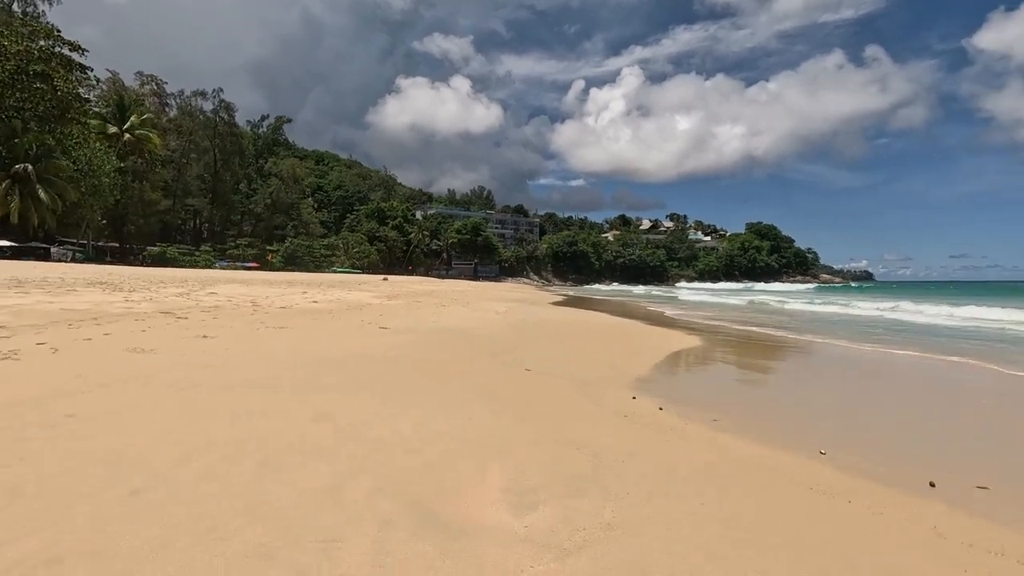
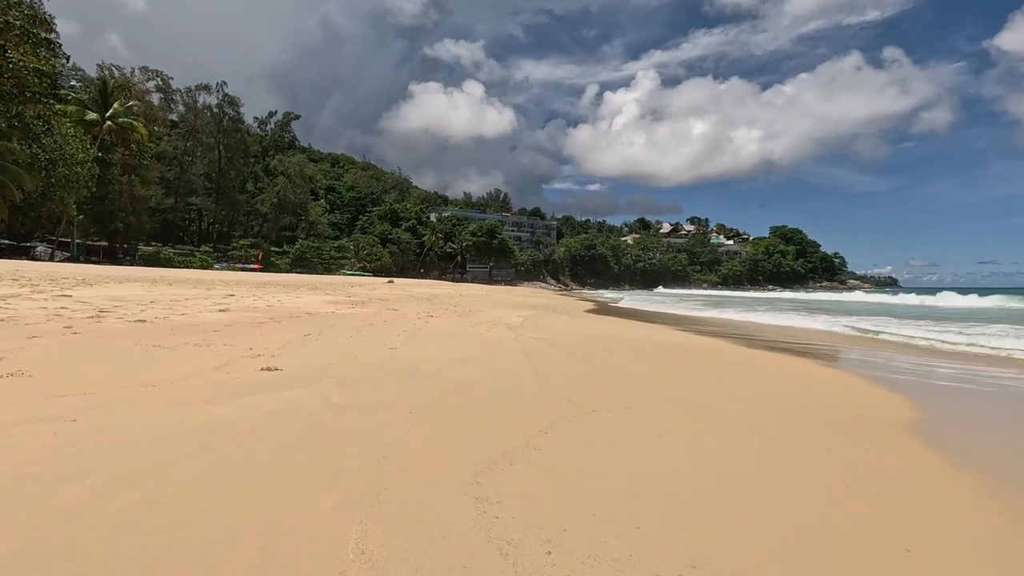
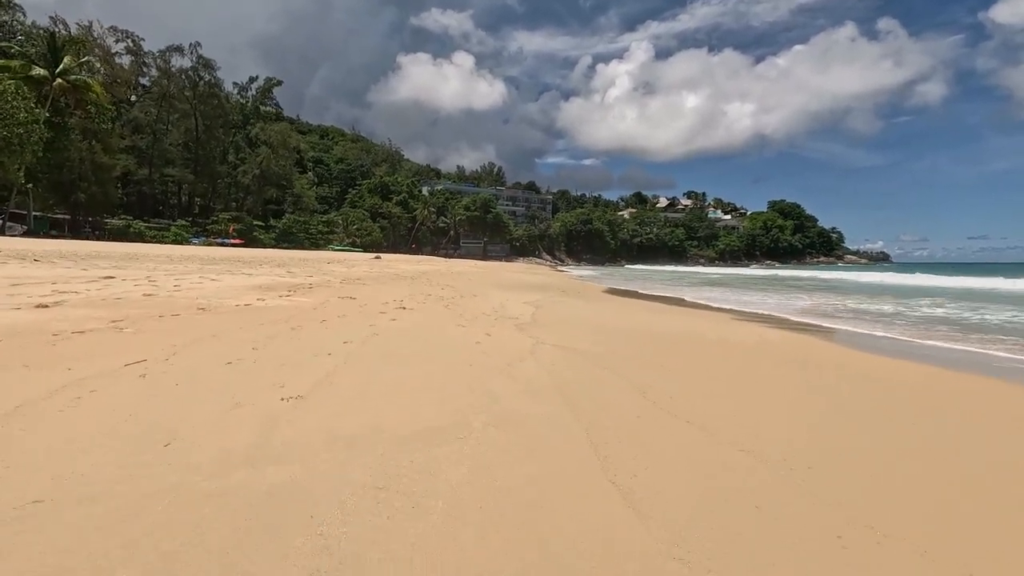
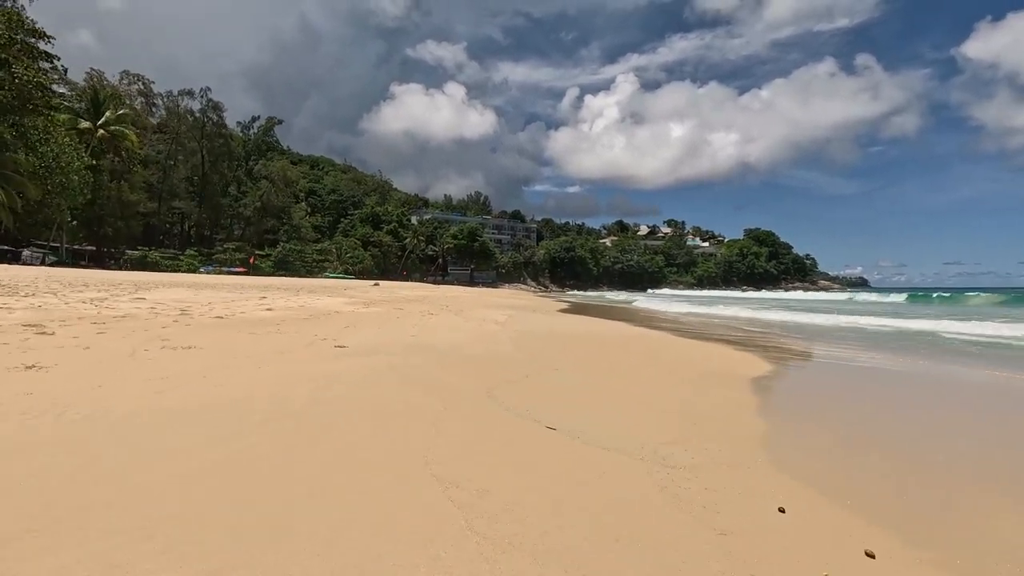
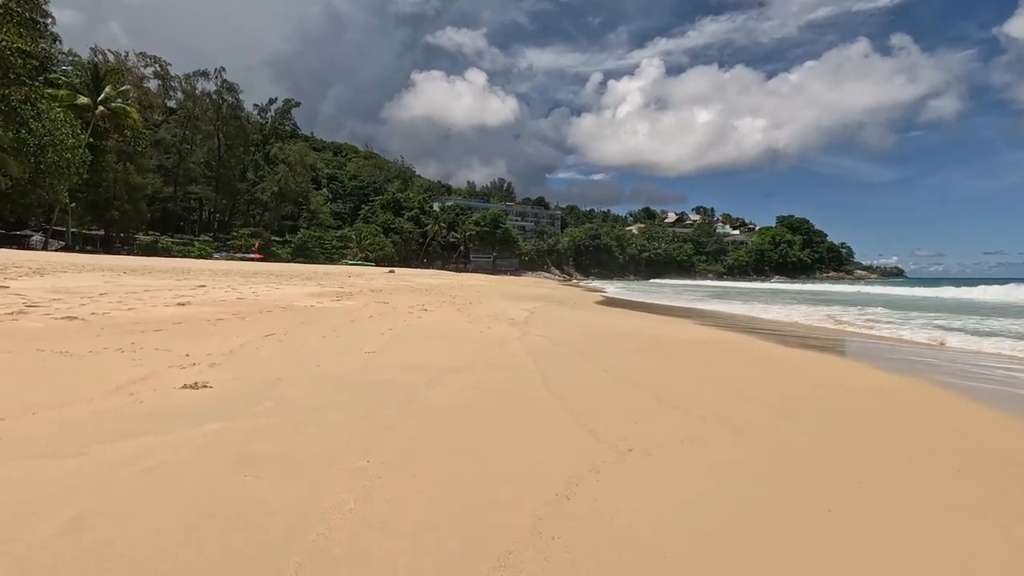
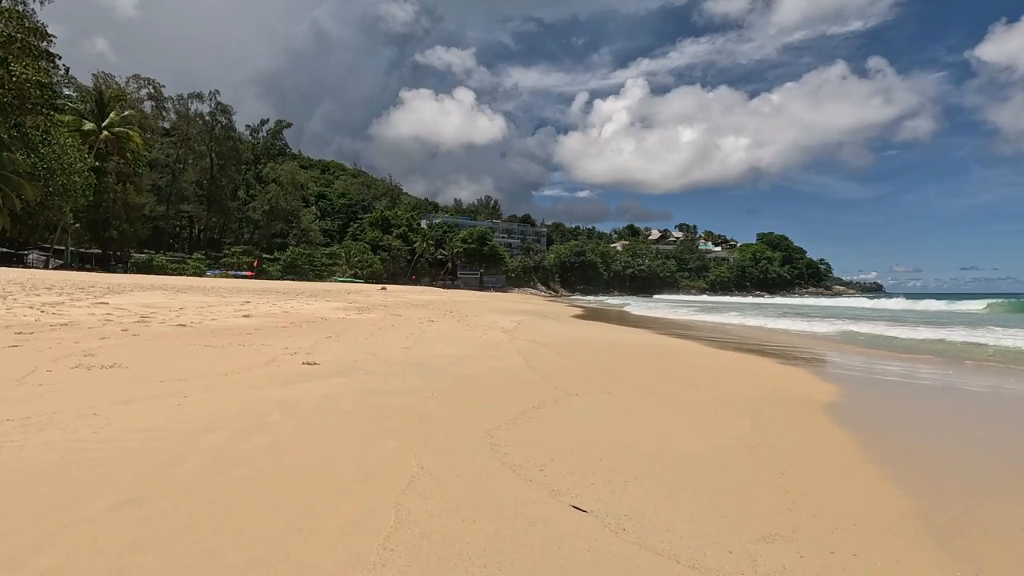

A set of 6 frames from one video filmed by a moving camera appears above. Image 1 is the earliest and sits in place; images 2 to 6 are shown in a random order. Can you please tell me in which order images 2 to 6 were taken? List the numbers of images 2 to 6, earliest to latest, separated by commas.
4, 6, 2, 5, 3
